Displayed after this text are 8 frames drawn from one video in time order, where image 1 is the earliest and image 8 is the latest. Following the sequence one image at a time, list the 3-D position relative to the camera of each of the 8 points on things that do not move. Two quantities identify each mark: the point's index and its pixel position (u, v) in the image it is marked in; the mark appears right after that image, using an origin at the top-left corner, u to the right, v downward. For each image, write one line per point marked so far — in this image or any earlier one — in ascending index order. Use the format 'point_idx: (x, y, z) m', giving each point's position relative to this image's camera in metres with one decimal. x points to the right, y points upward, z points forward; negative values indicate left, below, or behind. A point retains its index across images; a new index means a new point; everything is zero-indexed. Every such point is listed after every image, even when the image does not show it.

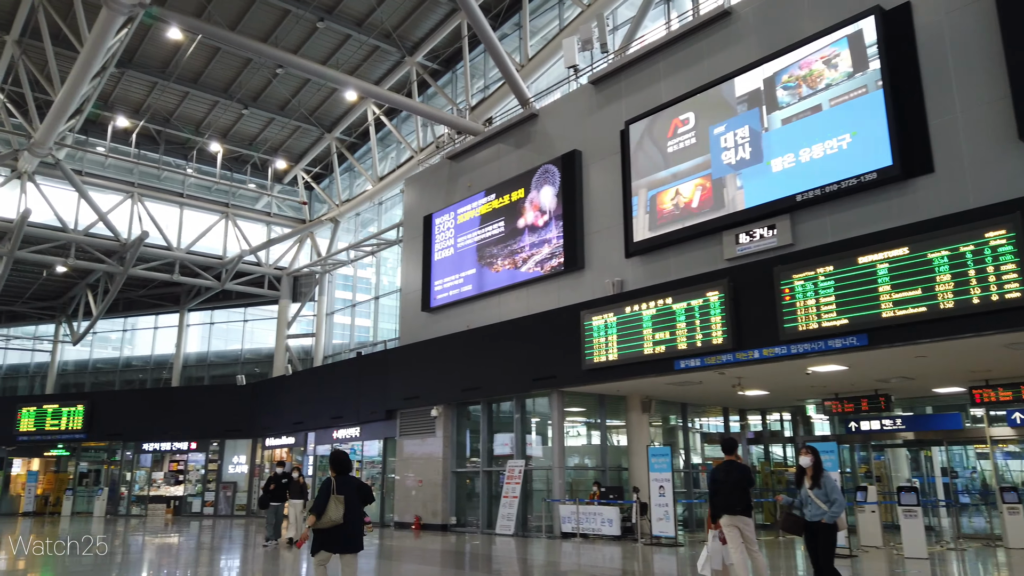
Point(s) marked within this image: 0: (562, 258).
0: (+1.0, +0.6, +14.6) m
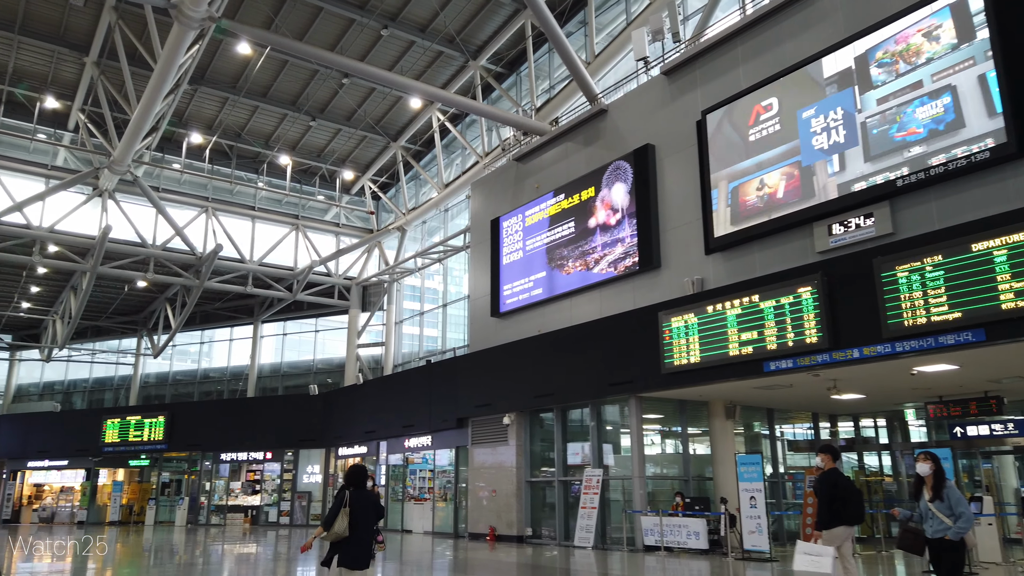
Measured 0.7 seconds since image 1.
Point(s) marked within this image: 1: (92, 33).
0: (+2.4, +0.6, +14.0) m
1: (-10.1, +6.1, +17.9) m
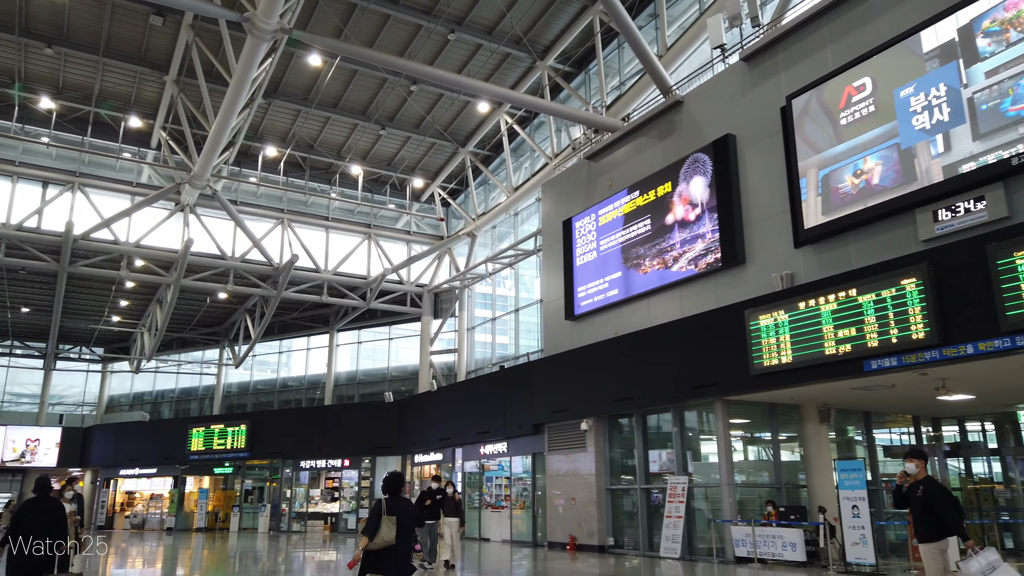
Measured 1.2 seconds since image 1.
0: (+3.7, +0.6, +13.3) m
1: (-8.5, +5.9, +18.4) m
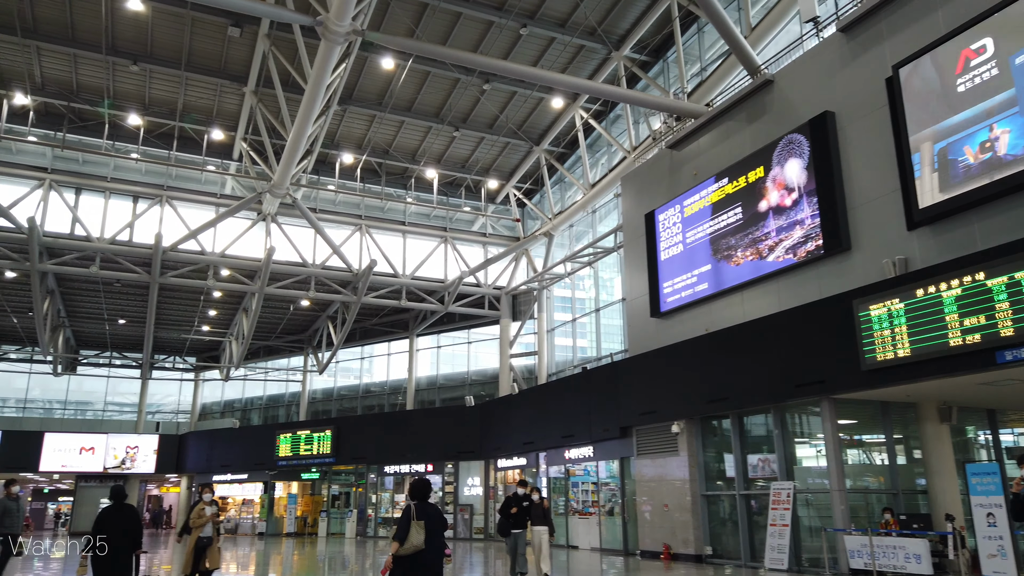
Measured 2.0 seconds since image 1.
0: (+5.1, +0.8, +12.3) m
1: (-6.6, +5.7, +18.7) m
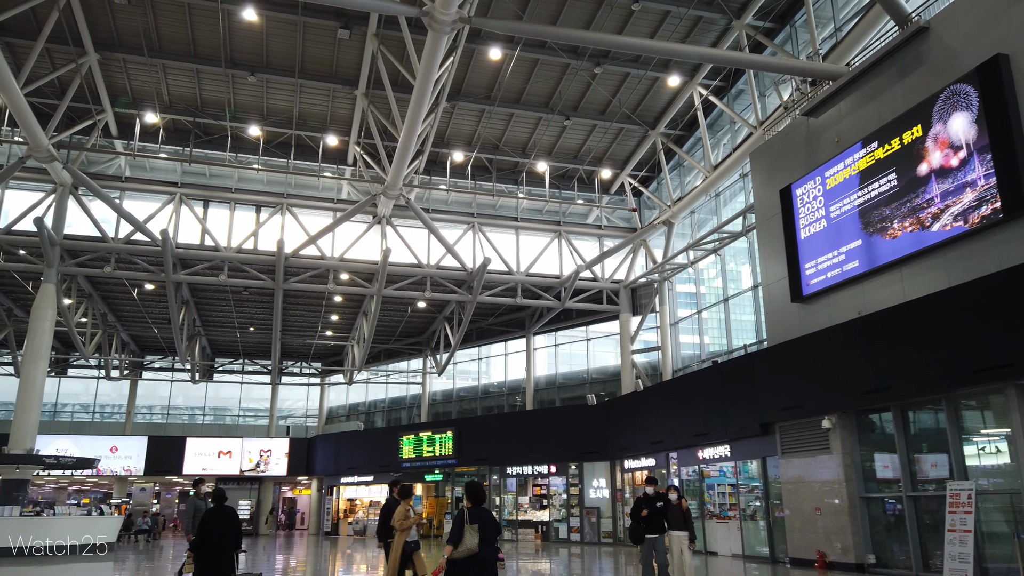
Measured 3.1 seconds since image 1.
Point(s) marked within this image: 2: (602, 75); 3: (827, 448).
0: (+7.0, +1.2, +10.7) m
1: (-3.9, +5.6, +18.7) m
2: (+2.4, +5.6, +19.5) m
3: (+5.9, -3.0, +13.9) m
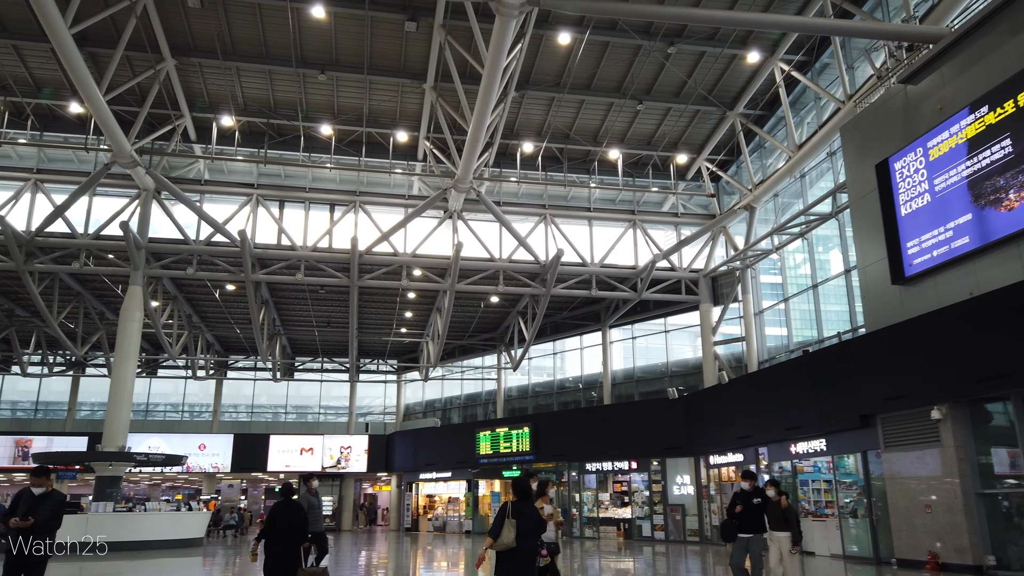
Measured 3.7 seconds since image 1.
0: (+8.0, +1.6, +9.5) m
1: (-2.1, +5.8, +18.5) m
2: (+4.1, +5.9, +18.7) m
3: (+7.3, -2.6, +12.8) m
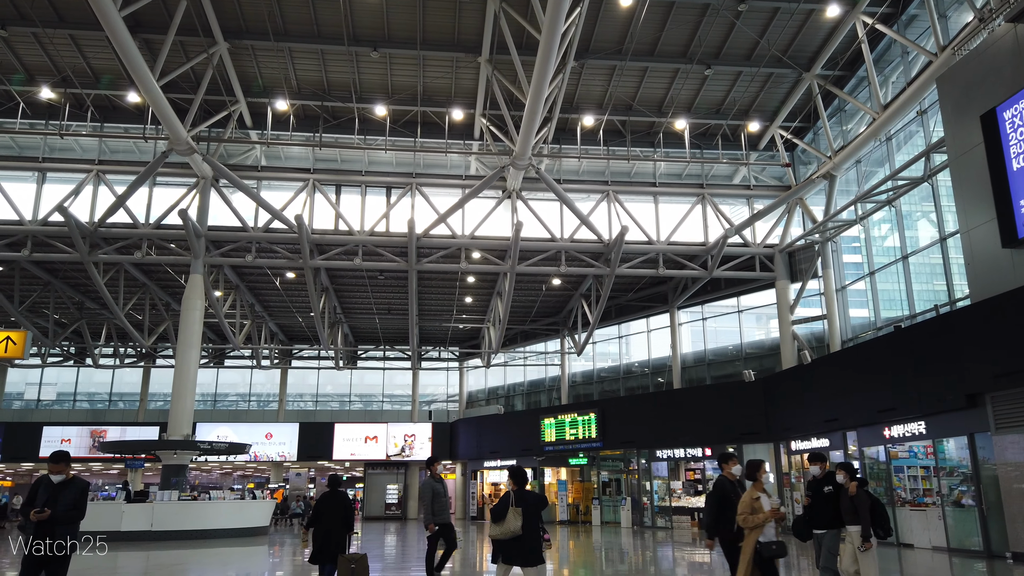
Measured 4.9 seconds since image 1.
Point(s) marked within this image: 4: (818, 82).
0: (+8.7, +2.1, +8.0) m
1: (-0.8, +6.2, +17.7) m
2: (+5.5, +6.5, +17.4) m
3: (+8.4, -2.1, +11.4) m
4: (+8.0, +5.4, +19.5) m
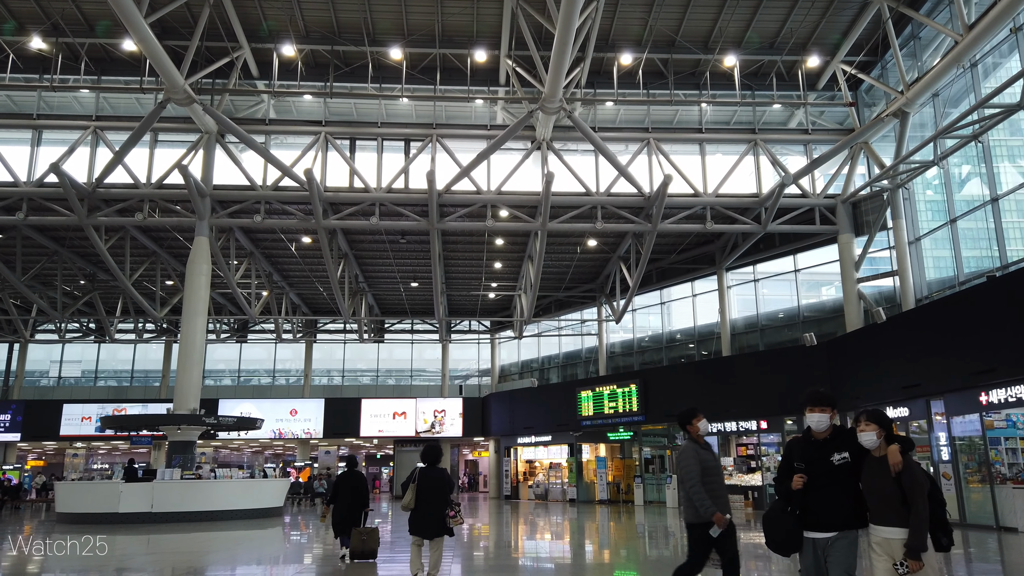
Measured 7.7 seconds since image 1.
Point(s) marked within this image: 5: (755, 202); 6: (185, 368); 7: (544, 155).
0: (+8.9, +2.9, +5.6) m
1: (-0.2, +7.2, +15.7) m
2: (+6.0, +7.5, +15.1) m
3: (+8.8, -1.1, +9.2) m
4: (+8.6, +6.6, +17.1) m
5: (+6.5, +2.3, +19.8) m
6: (-7.9, -2.0, +18.2) m
7: (+0.8, +3.5, +19.3) m
